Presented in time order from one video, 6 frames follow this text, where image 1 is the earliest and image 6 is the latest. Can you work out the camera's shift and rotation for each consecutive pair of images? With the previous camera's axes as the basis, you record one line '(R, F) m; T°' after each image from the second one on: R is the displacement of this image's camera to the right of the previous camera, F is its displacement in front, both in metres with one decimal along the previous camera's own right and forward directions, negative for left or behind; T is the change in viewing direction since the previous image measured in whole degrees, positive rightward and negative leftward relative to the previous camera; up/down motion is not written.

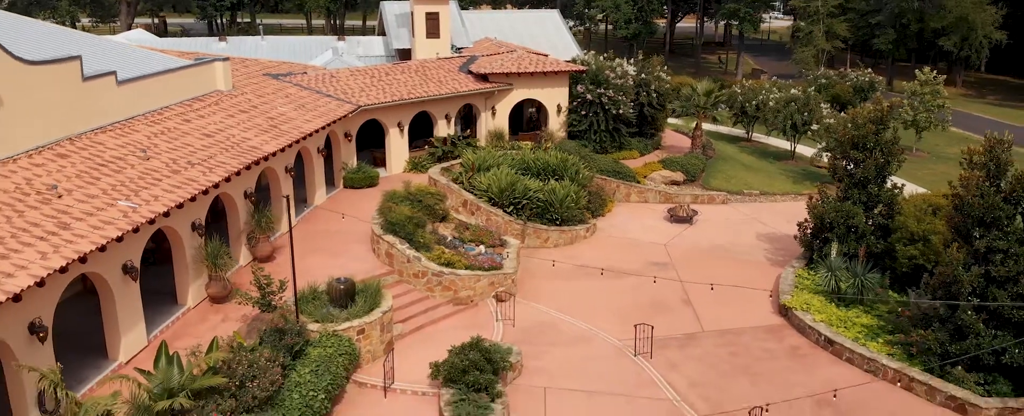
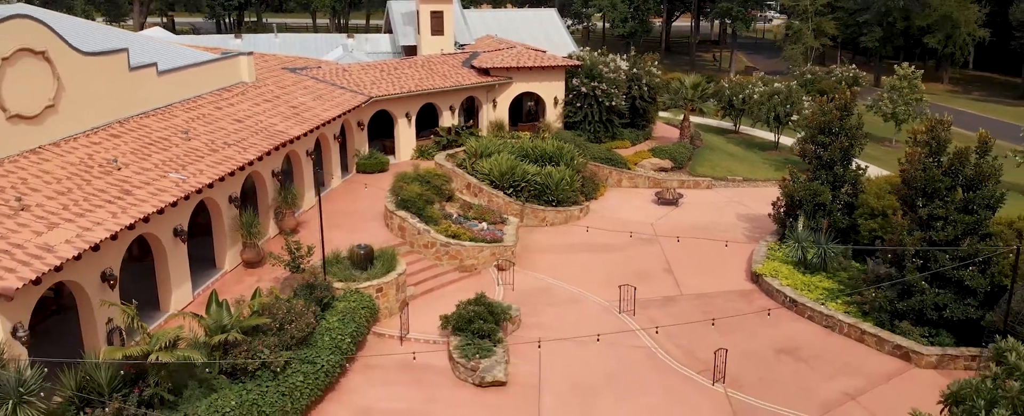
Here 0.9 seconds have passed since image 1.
(0.0, -2.0) m; 0°
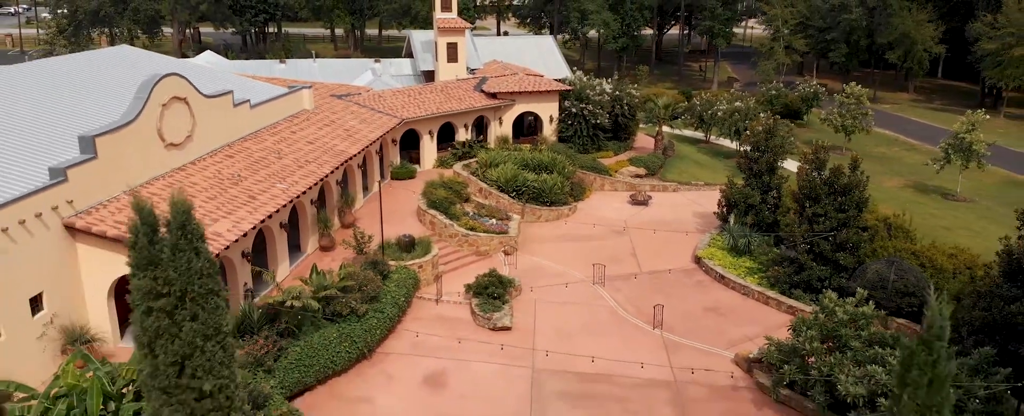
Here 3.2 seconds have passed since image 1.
(0.0, -6.4) m; 0°
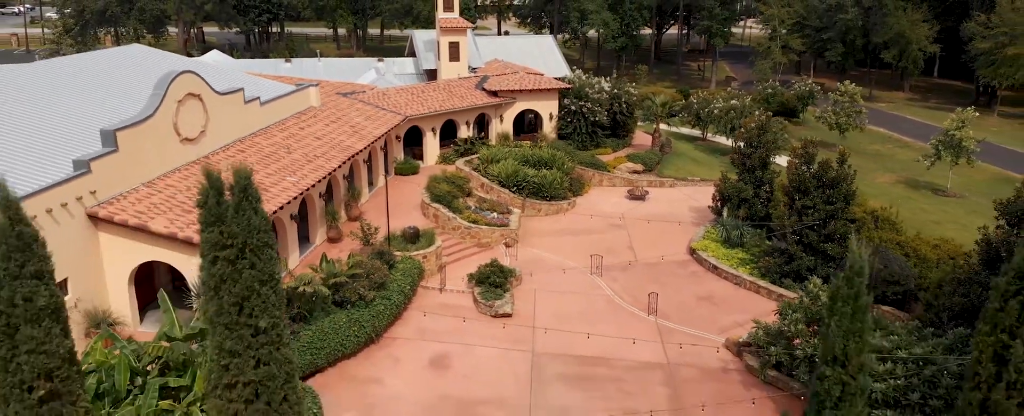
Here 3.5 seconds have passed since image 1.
(0.0, -0.9) m; 0°
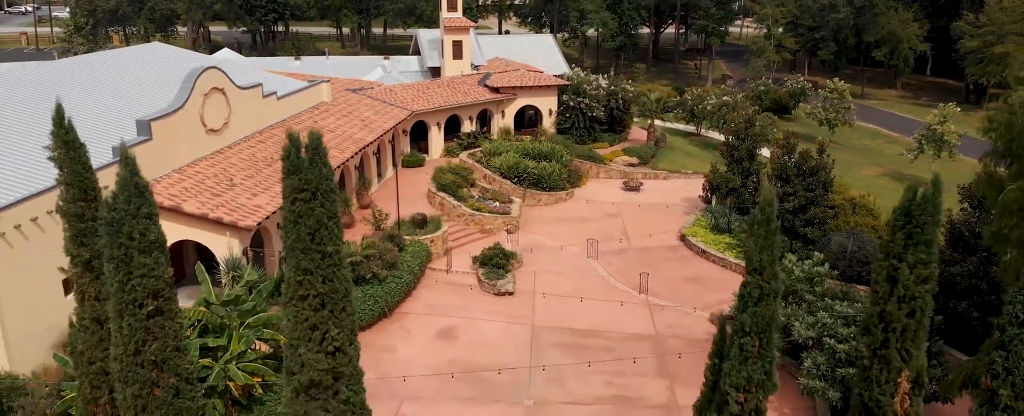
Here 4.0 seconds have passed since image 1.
(0.0, -1.7) m; 0°
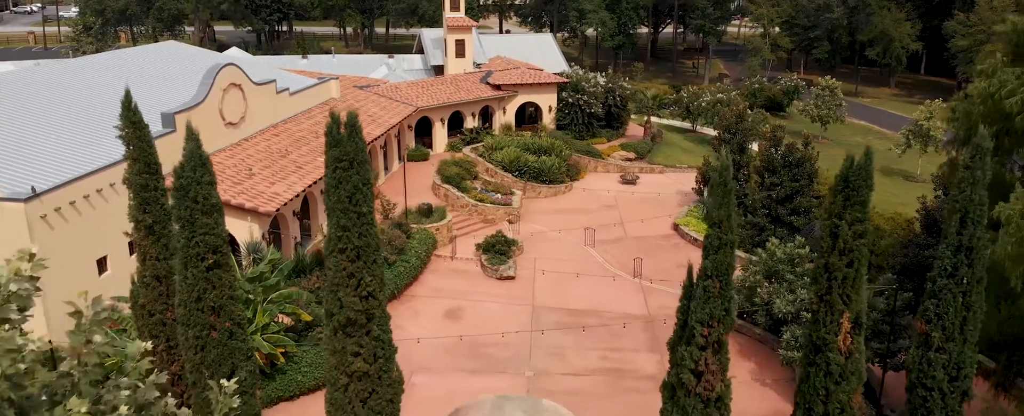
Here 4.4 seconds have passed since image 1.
(0.0, -1.4) m; 0°
